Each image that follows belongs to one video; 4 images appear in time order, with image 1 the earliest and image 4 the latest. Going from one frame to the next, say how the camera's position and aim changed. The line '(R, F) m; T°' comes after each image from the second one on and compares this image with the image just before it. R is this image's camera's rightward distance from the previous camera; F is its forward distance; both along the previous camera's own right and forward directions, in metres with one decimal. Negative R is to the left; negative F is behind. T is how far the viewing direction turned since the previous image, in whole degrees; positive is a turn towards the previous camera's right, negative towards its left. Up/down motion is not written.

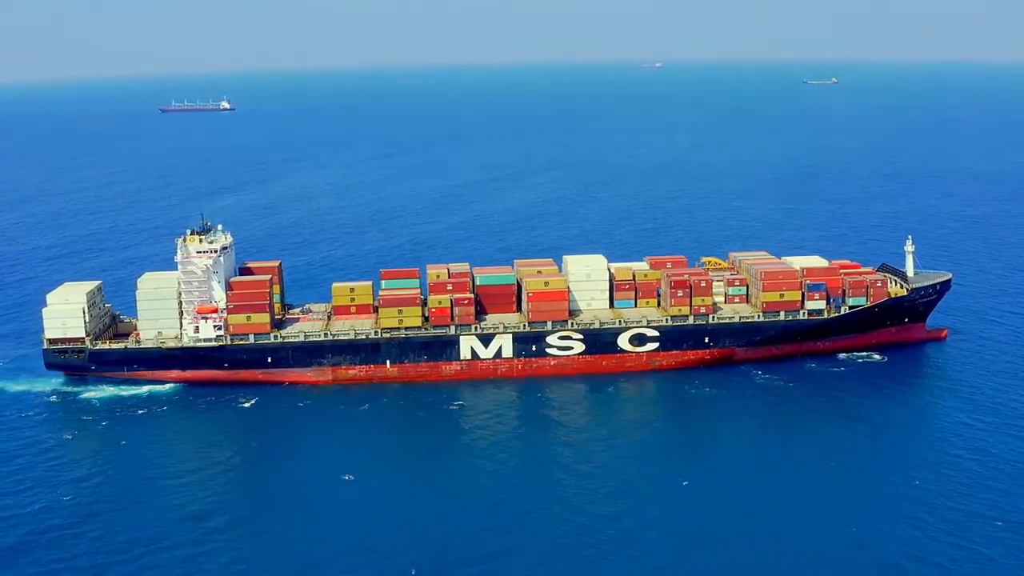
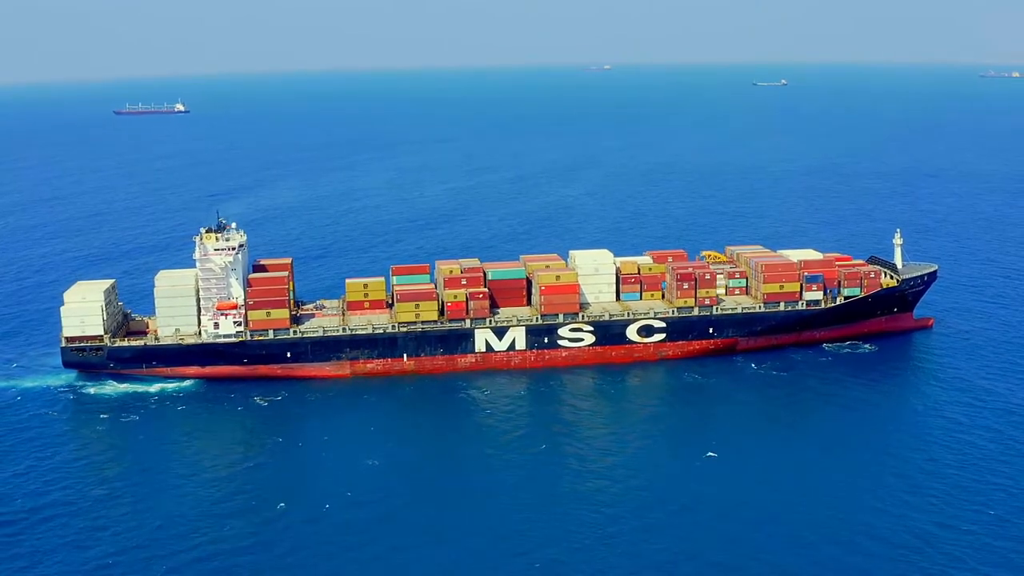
(-3.9, -1.9) m; +2°
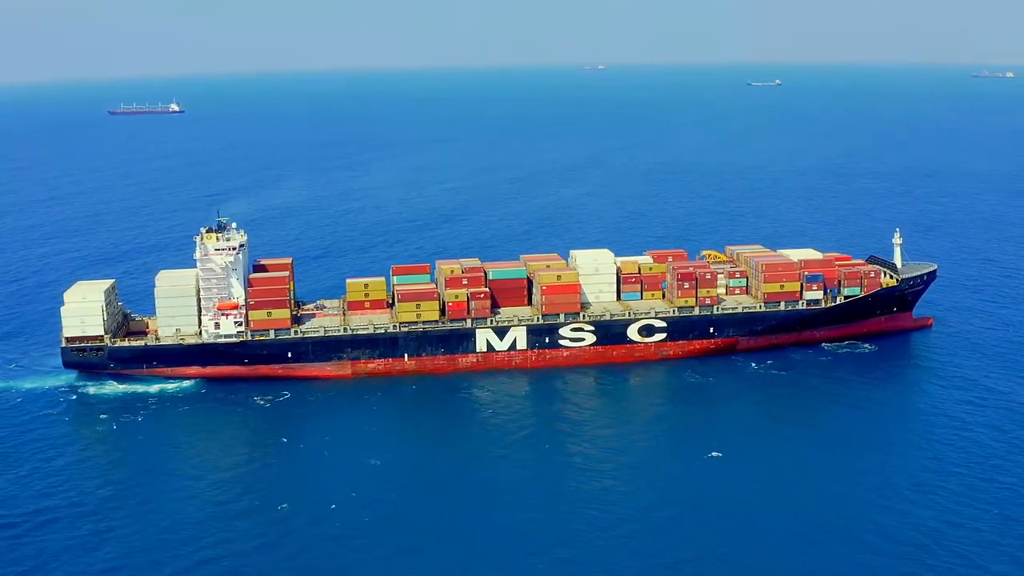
(-0.5, 0.0) m; 0°
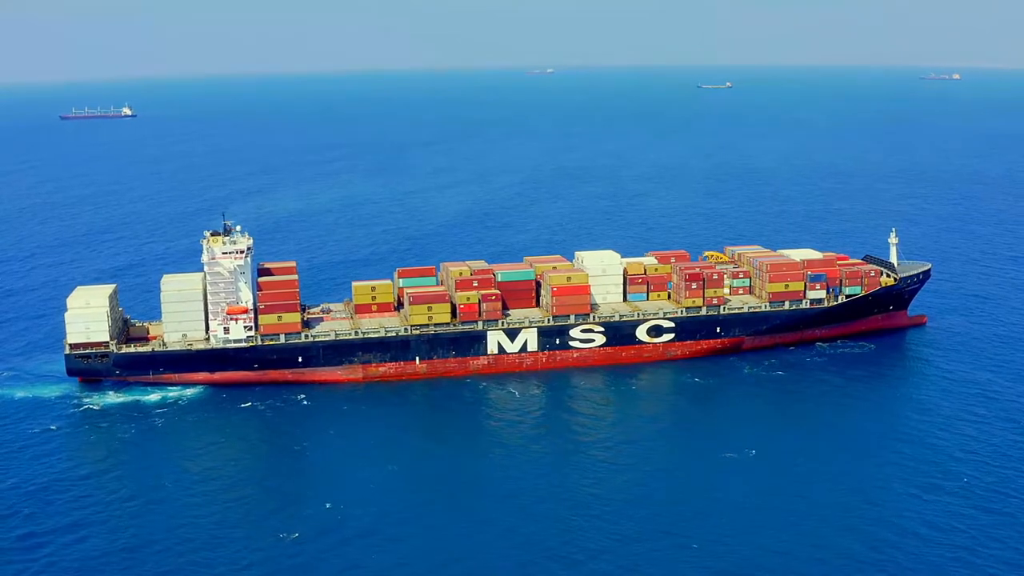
(-4.1, +0.2) m; +3°
